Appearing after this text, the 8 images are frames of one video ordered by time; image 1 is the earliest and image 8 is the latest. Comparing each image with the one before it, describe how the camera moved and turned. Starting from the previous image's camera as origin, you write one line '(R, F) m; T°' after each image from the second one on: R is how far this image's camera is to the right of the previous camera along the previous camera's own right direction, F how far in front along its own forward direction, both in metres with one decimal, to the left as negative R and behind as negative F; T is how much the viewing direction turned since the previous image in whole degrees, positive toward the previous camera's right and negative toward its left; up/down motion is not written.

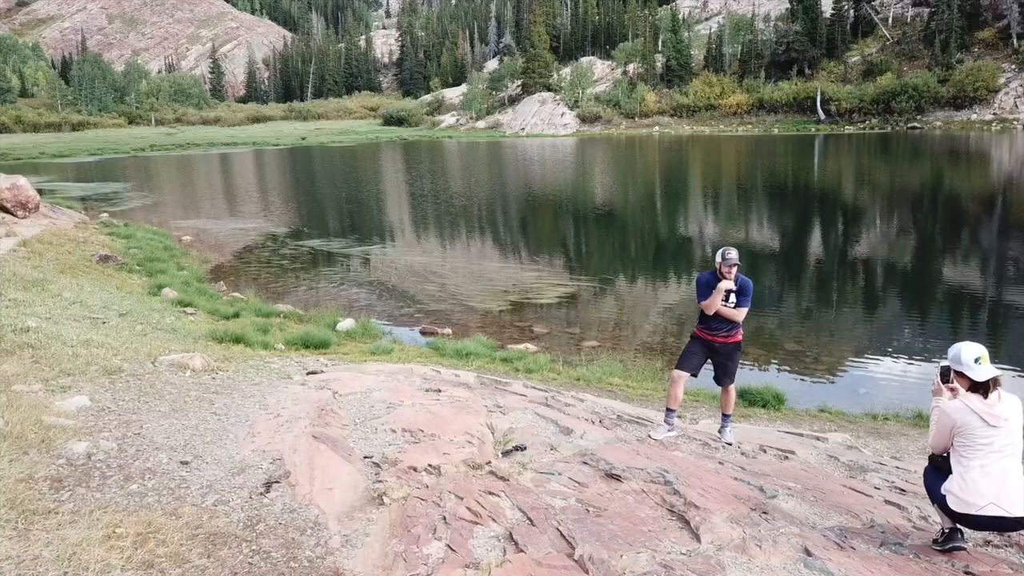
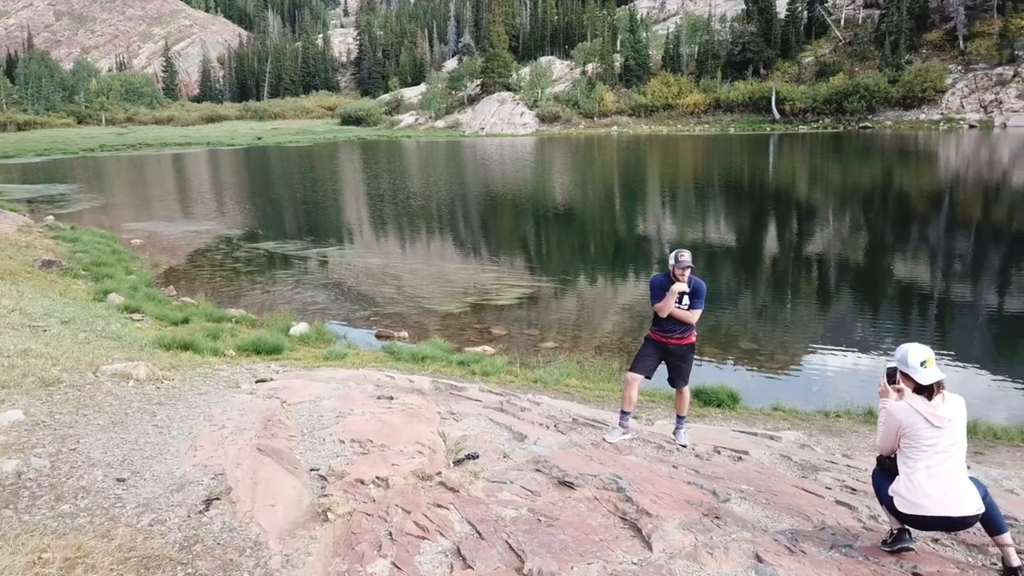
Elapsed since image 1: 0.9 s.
(+0.1, +0.1) m; +3°
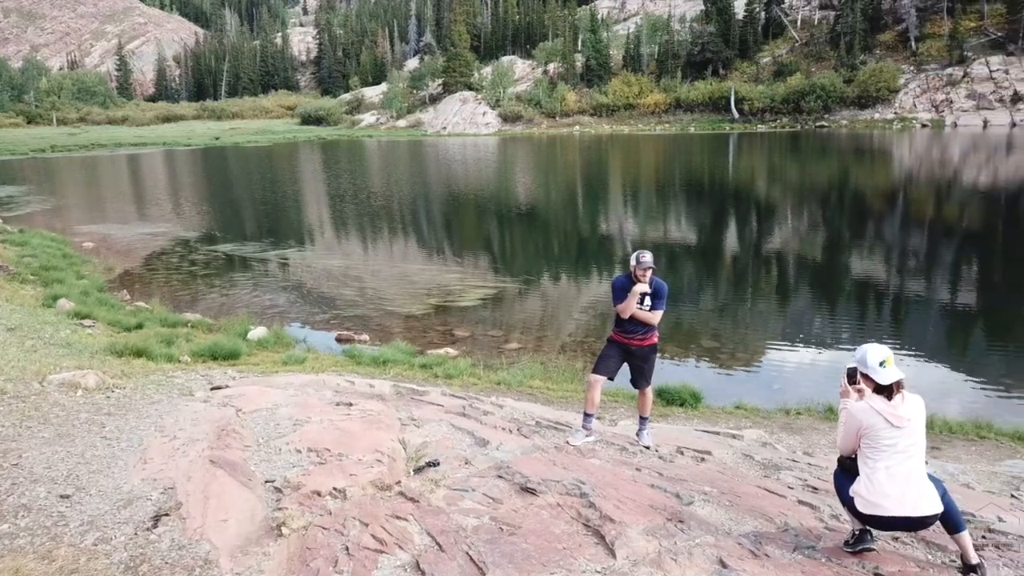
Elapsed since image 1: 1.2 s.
(0.0, +0.1) m; +3°
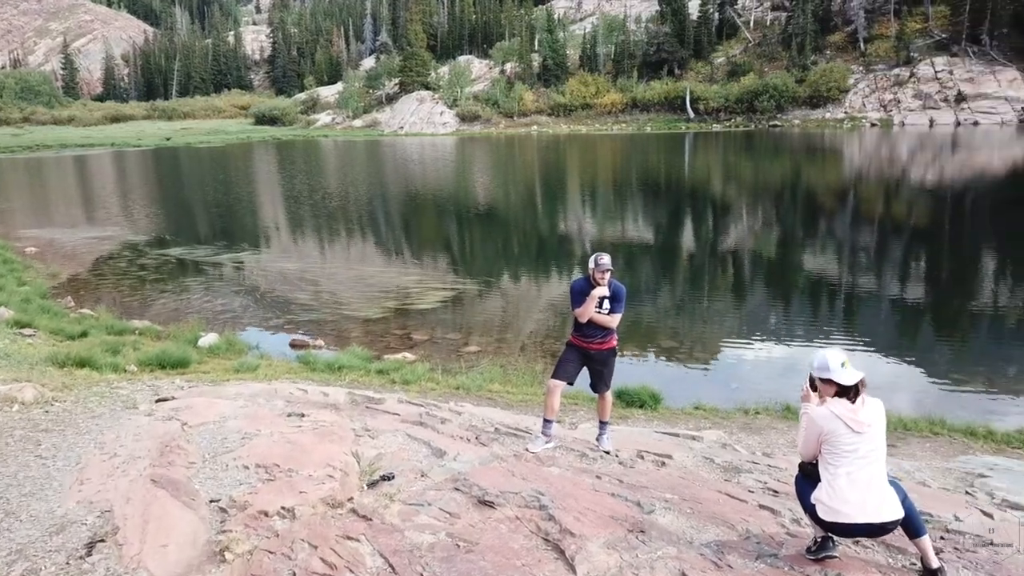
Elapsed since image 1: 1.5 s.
(0.0, +0.2) m; +3°
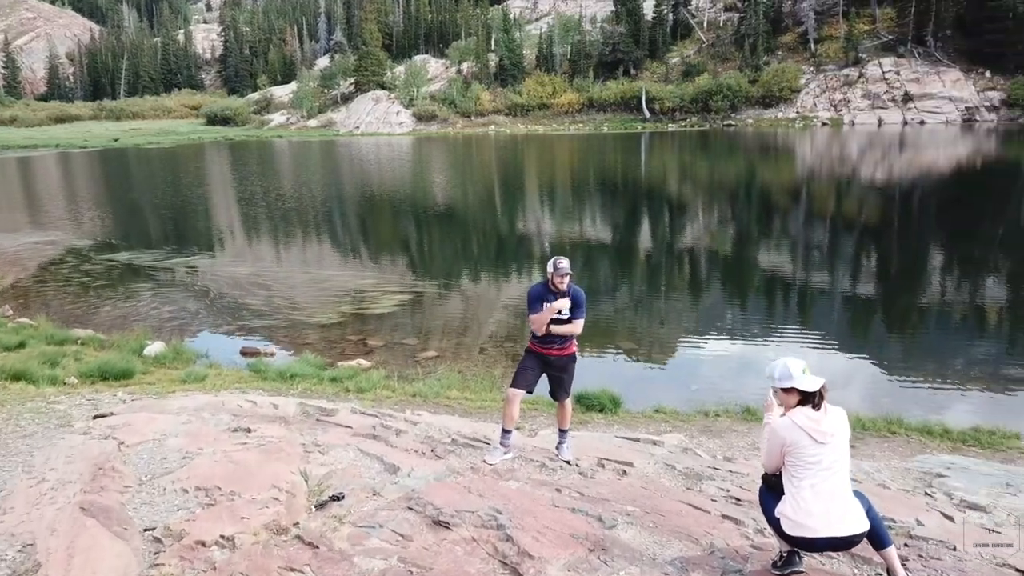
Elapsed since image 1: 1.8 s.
(0.0, +0.2) m; +3°
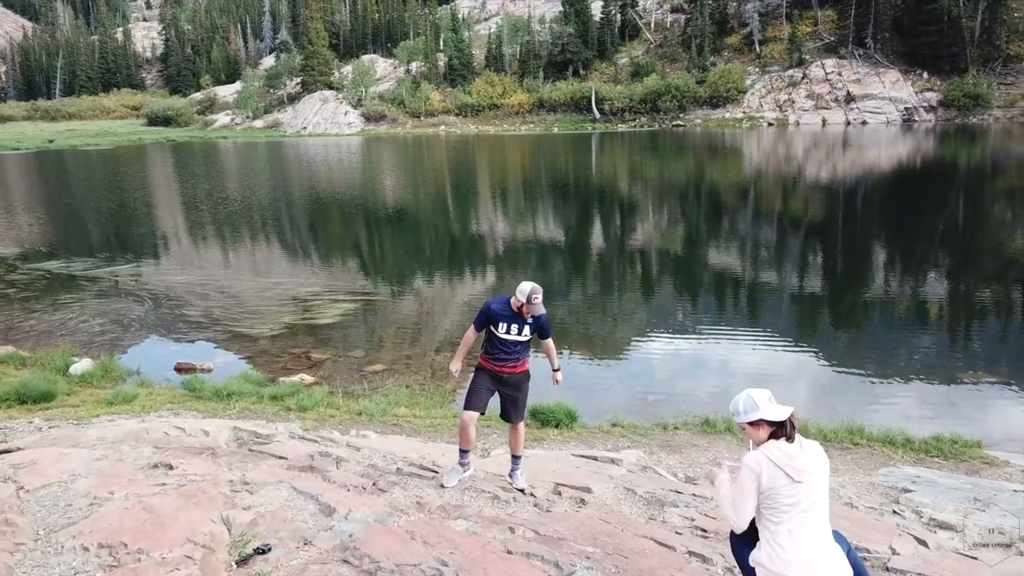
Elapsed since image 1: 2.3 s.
(0.0, +0.5) m; +3°
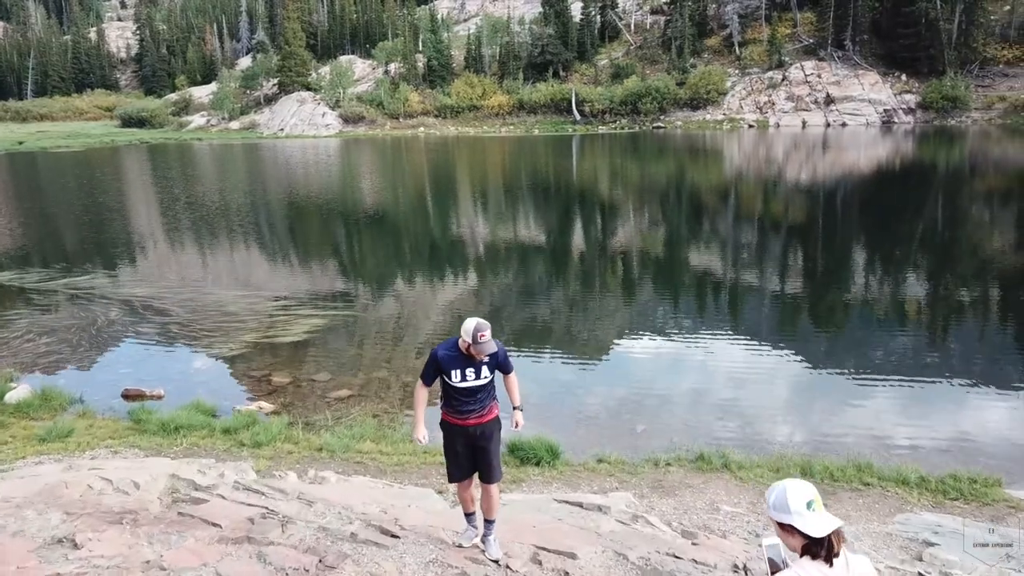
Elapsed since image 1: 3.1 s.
(+0.1, +1.0) m; +1°
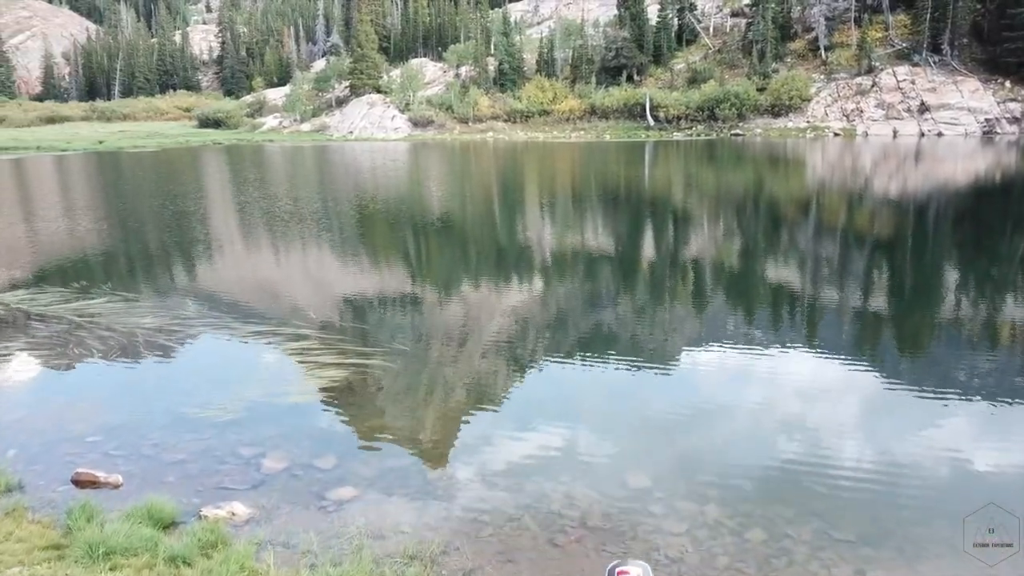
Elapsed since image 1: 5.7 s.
(+0.1, +3.1) m; -5°
